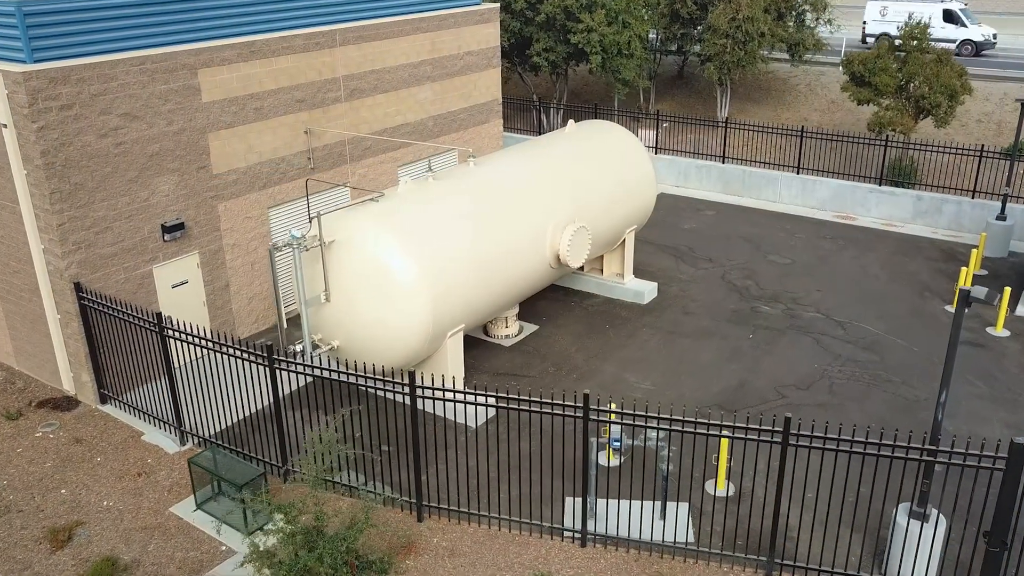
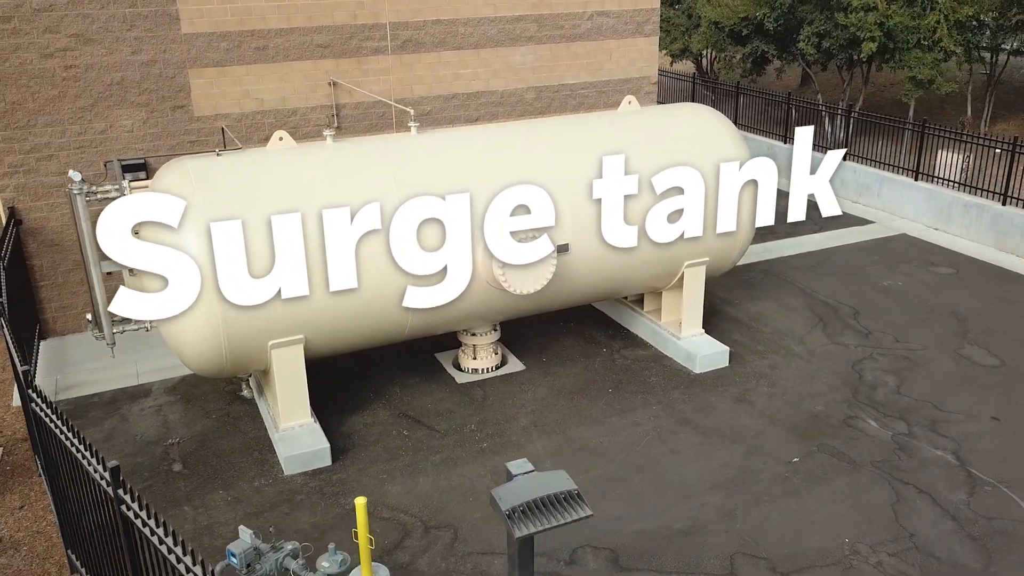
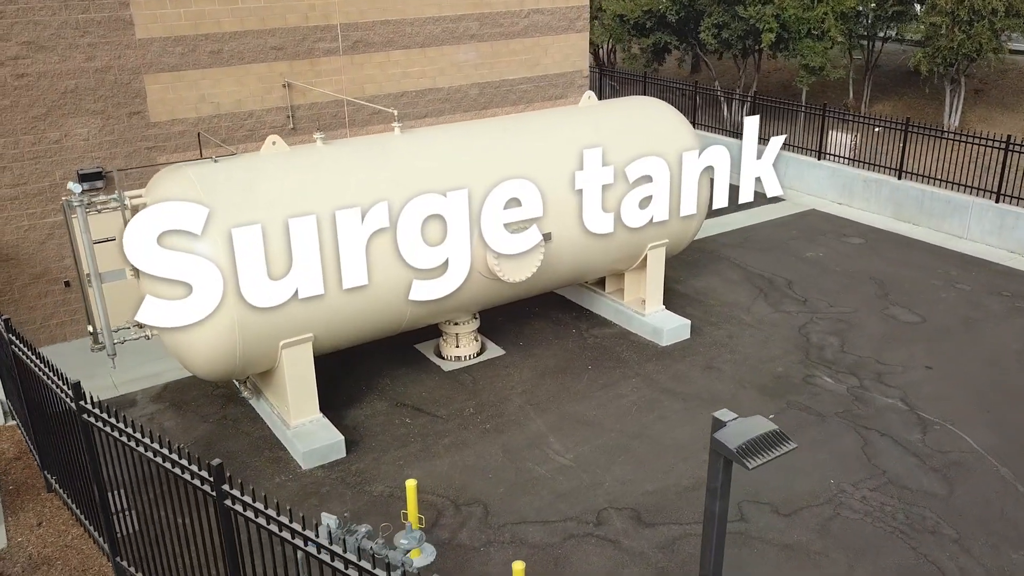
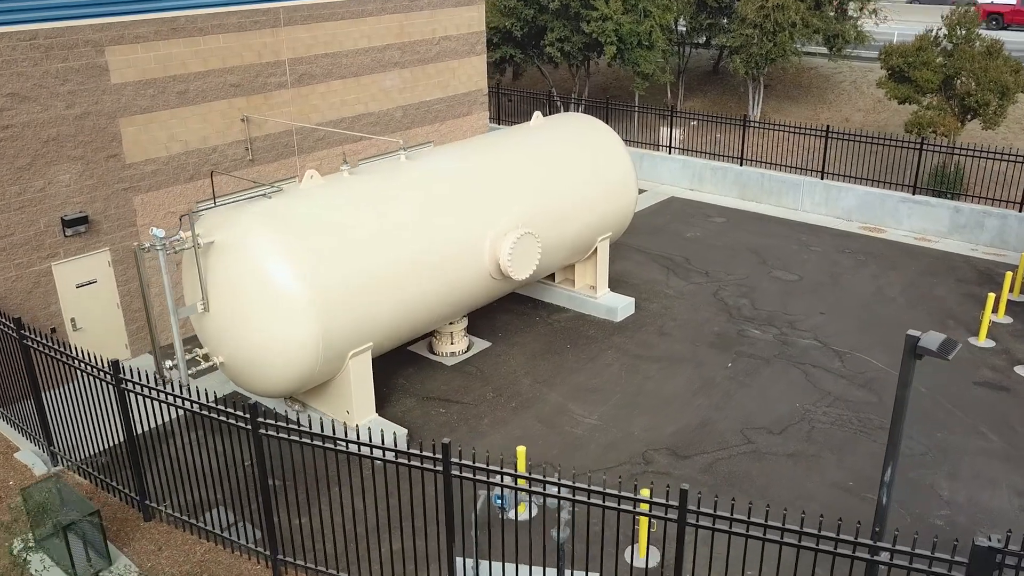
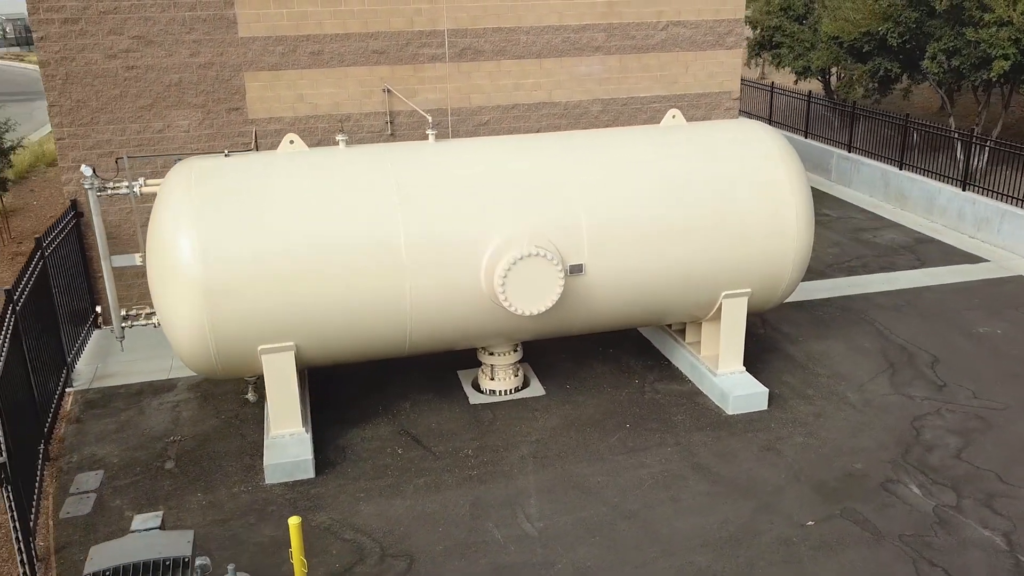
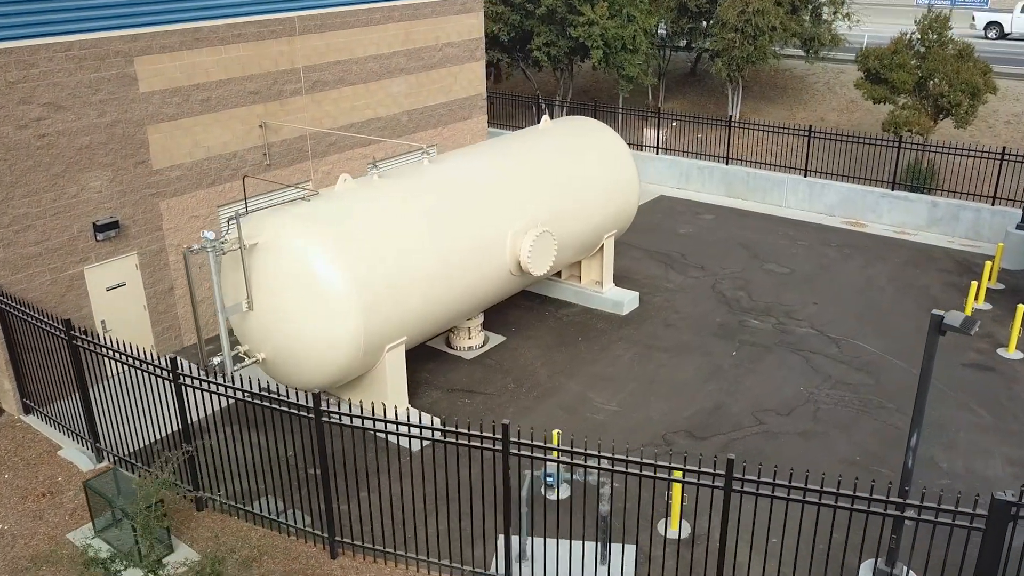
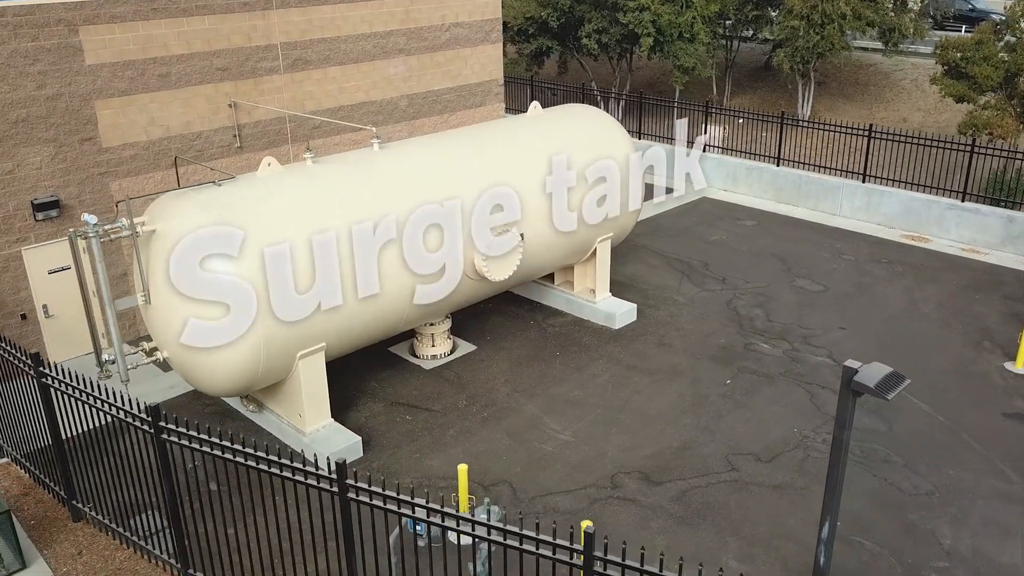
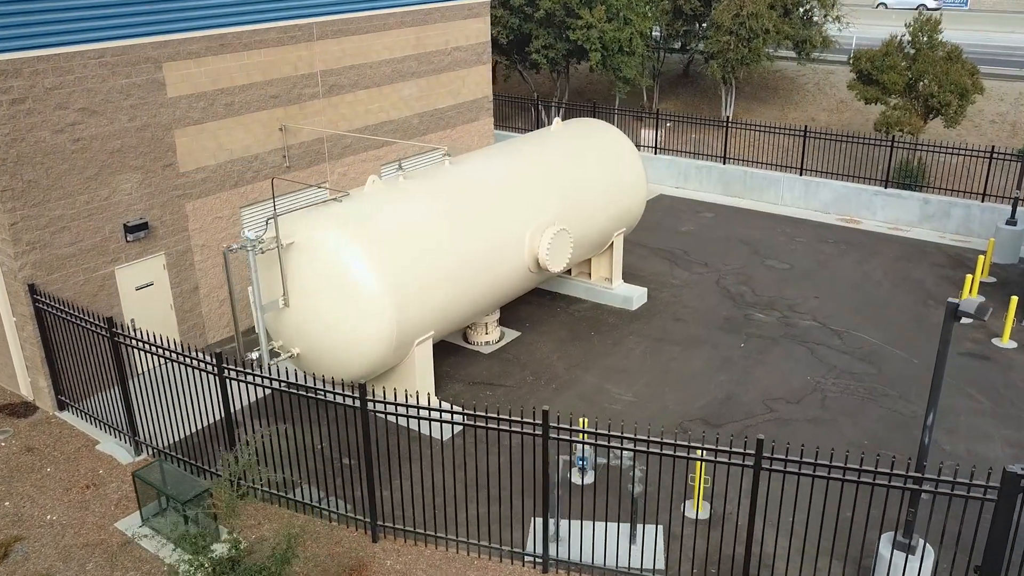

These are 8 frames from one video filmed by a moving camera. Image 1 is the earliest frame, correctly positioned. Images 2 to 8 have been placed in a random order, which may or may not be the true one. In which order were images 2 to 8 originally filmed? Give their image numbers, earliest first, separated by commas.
8, 6, 4, 7, 3, 2, 5
